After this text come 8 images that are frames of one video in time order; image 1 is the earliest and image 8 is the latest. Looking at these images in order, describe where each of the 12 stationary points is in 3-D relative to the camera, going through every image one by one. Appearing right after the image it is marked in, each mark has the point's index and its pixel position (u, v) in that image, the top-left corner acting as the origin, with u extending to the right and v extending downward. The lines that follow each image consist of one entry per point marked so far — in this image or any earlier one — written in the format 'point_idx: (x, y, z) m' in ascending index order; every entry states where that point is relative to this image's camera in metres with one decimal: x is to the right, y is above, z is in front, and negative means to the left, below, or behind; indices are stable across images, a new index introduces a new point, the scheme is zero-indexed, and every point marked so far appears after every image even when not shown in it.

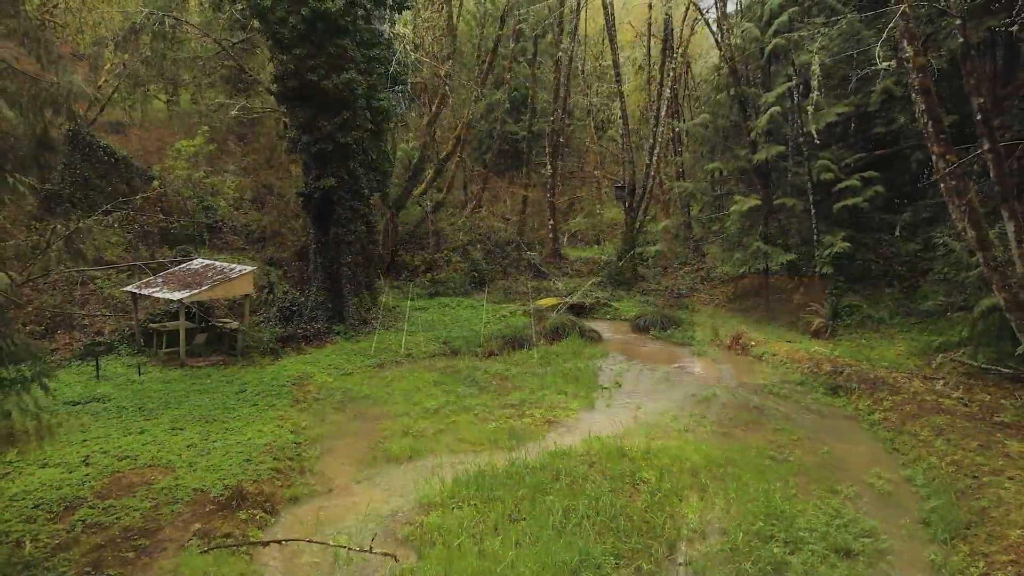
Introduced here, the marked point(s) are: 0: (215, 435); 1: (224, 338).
0: (-3.6, -1.8, +8.7) m
1: (-5.0, -0.9, +12.5) m
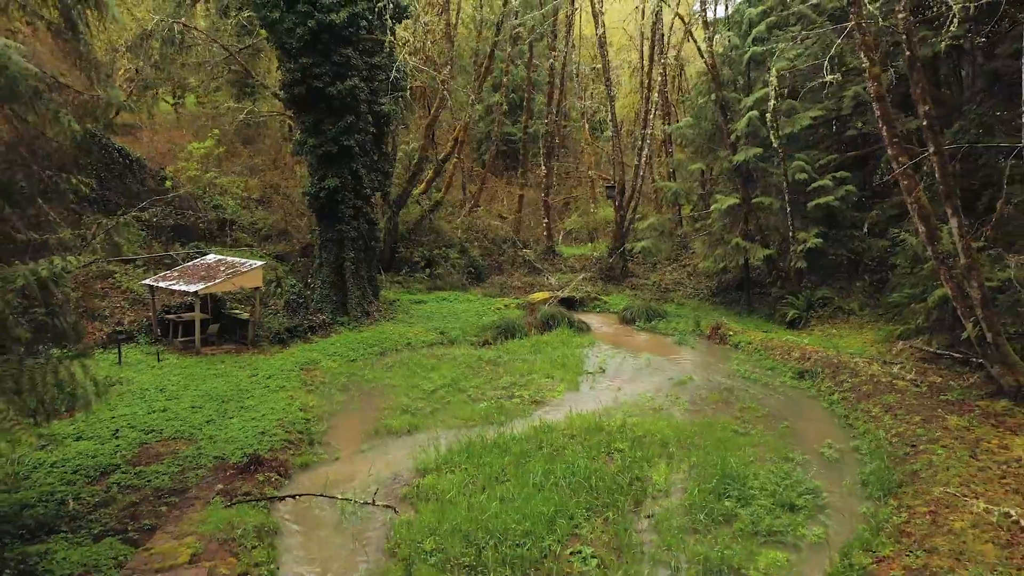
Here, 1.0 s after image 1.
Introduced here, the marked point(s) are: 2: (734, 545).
0: (-3.7, -1.7, +9.5) m
1: (-5.1, -0.7, +13.3) m
2: (+1.9, -2.2, +6.2) m
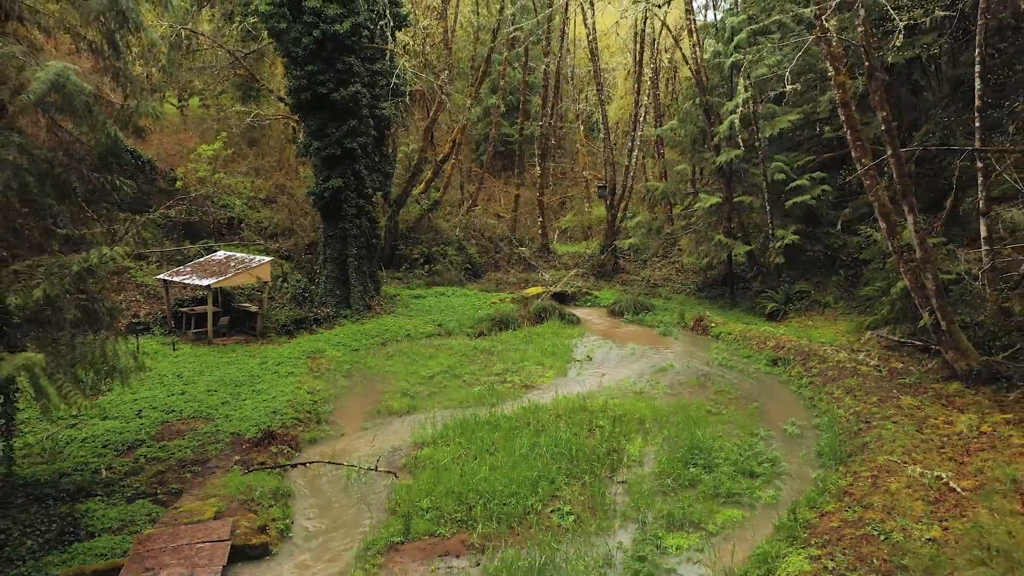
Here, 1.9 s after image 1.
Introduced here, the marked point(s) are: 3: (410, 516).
0: (-3.9, -1.5, +10.3) m
1: (-5.2, -0.6, +14.1) m
2: (+1.8, -2.1, +7.0) m
3: (-1.0, -2.1, +6.8) m
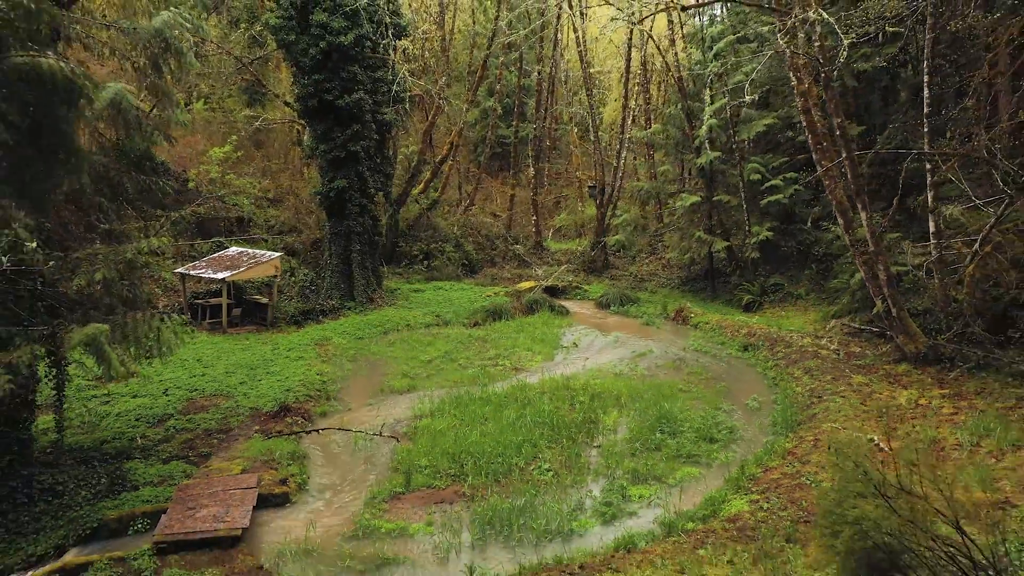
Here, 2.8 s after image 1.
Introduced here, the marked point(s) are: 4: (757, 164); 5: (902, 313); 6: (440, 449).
0: (-4.0, -1.4, +11.4) m
1: (-5.4, -0.5, +15.2) m
2: (+1.6, -2.0, +8.0) m
3: (-1.1, -2.0, +7.8) m
4: (+5.6, +2.8, +16.3) m
5: (+6.1, -0.4, +11.2) m
6: (-0.9, -1.9, +8.3) m
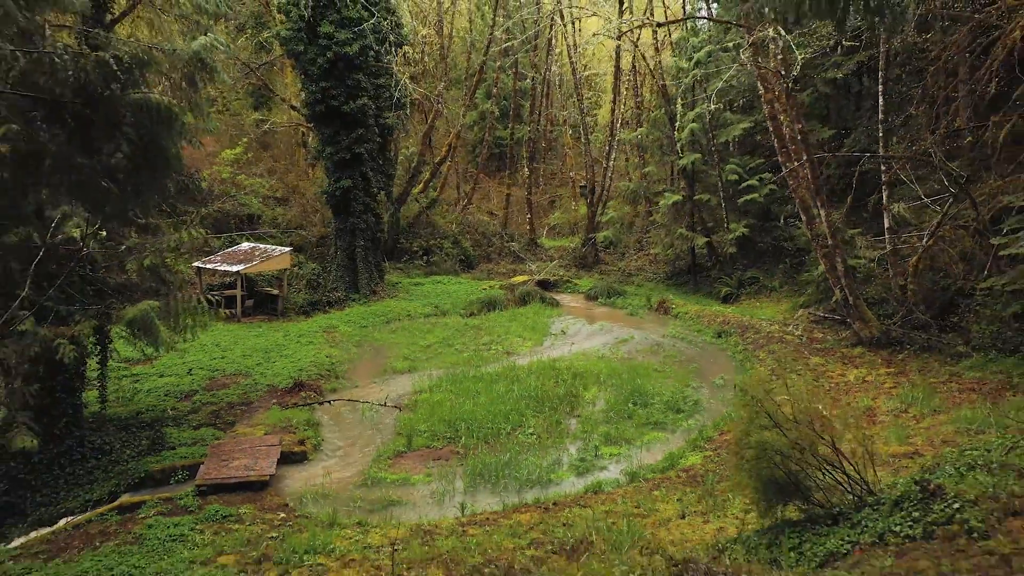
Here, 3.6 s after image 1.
0: (-4.2, -1.2, +12.5) m
1: (-5.5, -0.3, +16.3) m
2: (+1.5, -1.8, +9.1) m
3: (-1.3, -1.8, +8.9) m
4: (+5.4, +3.0, +17.4) m
5: (+5.9, -0.2, +12.3) m
6: (-1.0, -1.7, +9.4) m
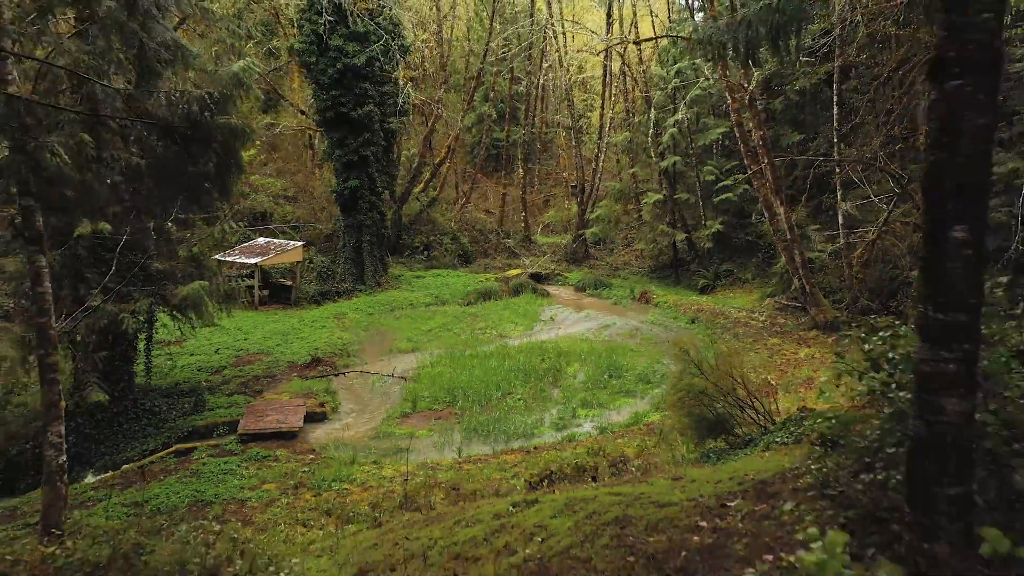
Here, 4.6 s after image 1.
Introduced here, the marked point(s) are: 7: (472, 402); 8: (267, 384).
0: (-4.3, -1.0, +14.0) m
1: (-5.7, -0.1, +17.7) m
2: (+1.4, -1.6, +10.6) m
3: (-1.4, -1.6, +10.4) m
4: (+5.3, +3.2, +18.9) m
5: (+5.8, 0.0, +13.8) m
6: (-1.1, -1.5, +10.9) m
7: (-0.6, -1.6, +10.3) m
8: (-3.9, -1.5, +11.3) m
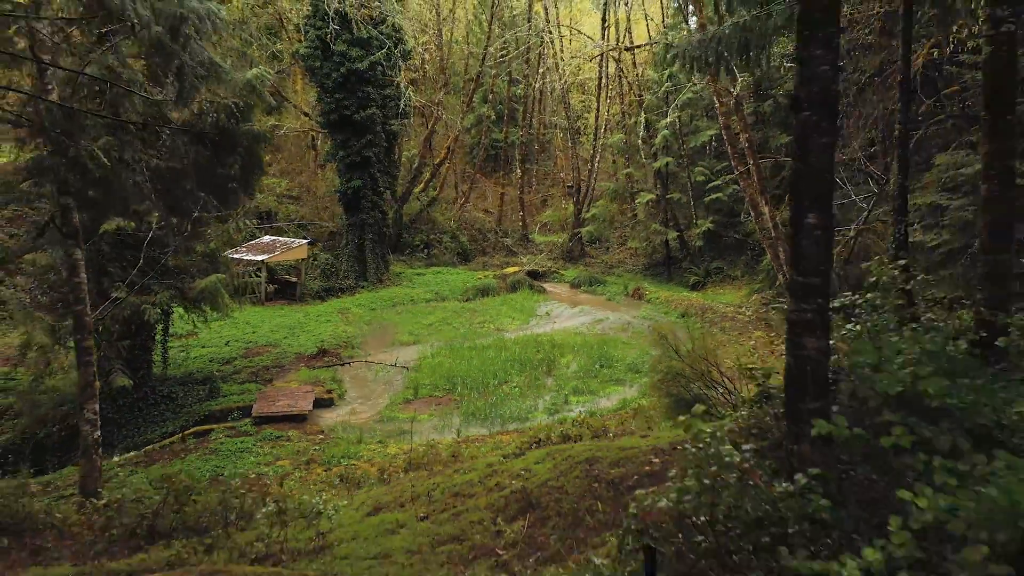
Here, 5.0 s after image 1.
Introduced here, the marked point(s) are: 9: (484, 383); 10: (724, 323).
0: (-4.4, -0.9, +14.6) m
1: (-5.8, 0.0, +18.4) m
2: (+1.3, -1.5, +11.2) m
3: (-1.5, -1.5, +11.0) m
4: (+5.2, +3.3, +19.5) m
5: (+5.7, +0.1, +14.4) m
6: (-1.2, -1.4, +11.5) m
7: (-0.6, -1.5, +10.9) m
8: (-3.9, -1.4, +11.9) m
9: (-0.4, -1.5, +11.2) m
10: (+4.4, -0.8, +14.6) m
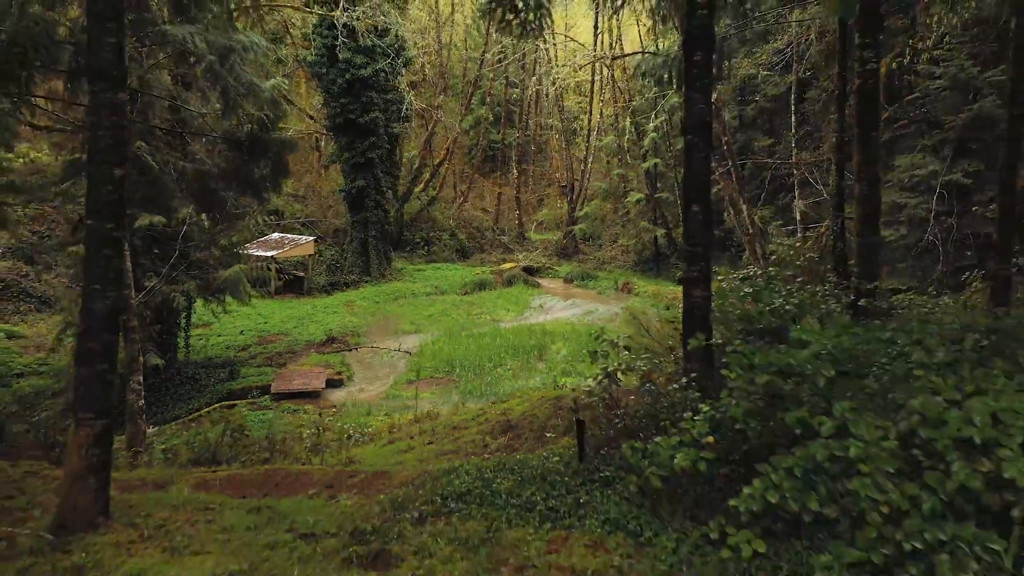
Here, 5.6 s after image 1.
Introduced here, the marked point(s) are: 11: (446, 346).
0: (-4.5, -0.8, +15.6) m
1: (-5.9, +0.1, +19.4) m
2: (+1.2, -1.3, +12.3) m
3: (-1.6, -1.4, +12.1) m
4: (+5.1, +3.4, +20.5) m
5: (+5.6, +0.2, +15.4) m
6: (-1.3, -1.3, +12.5) m
7: (-0.7, -1.4, +11.9) m
8: (-4.0, -1.3, +13.0) m
9: (-0.5, -1.3, +12.2) m
10: (+4.3, -0.6, +15.6) m
11: (-1.2, -1.1, +13.4) m
